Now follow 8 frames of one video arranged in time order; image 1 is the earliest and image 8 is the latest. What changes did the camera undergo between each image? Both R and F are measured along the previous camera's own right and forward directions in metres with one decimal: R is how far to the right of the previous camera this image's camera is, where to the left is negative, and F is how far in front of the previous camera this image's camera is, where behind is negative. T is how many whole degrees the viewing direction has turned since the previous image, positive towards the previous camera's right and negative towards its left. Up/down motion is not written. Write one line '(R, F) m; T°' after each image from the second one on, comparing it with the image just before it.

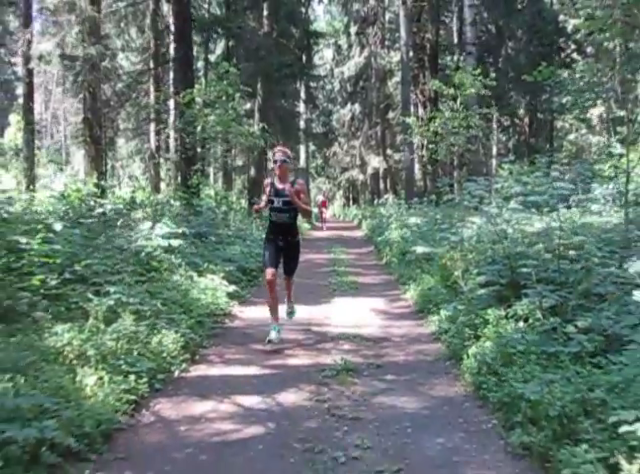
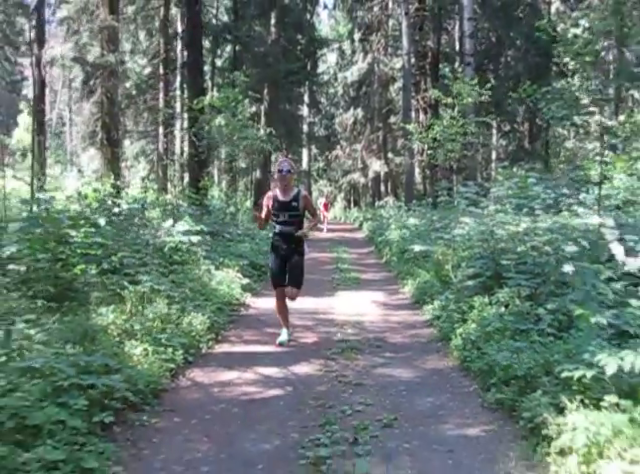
(-0.1, -1.0) m; 0°
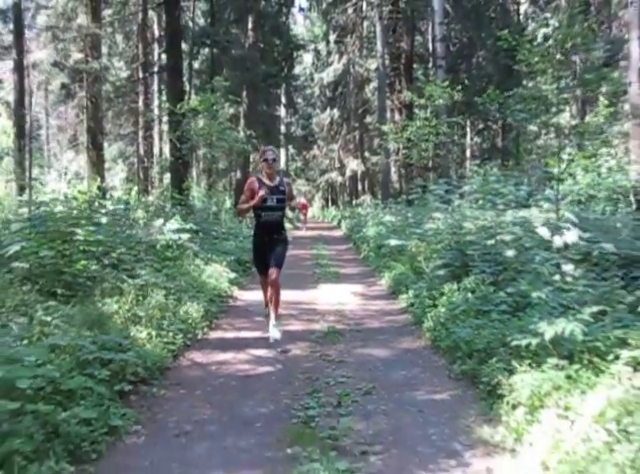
(-0.1, -0.8) m; +2°
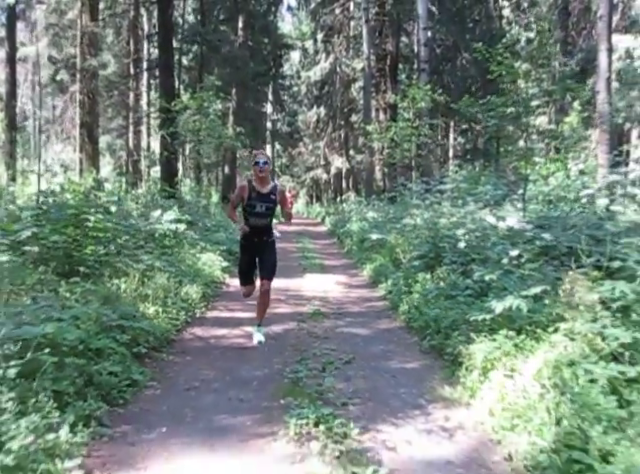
(-0.1, -0.9) m; +1°
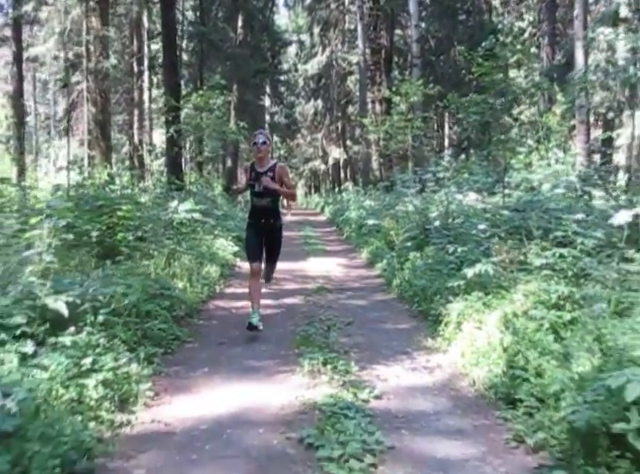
(-0.1, -1.3) m; 0°
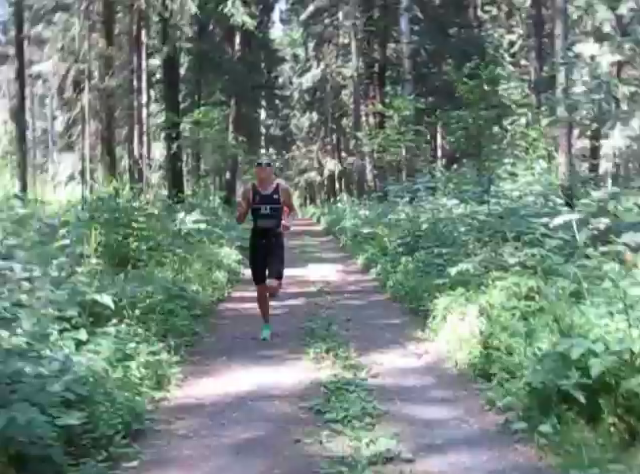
(-0.1, -0.9) m; 0°
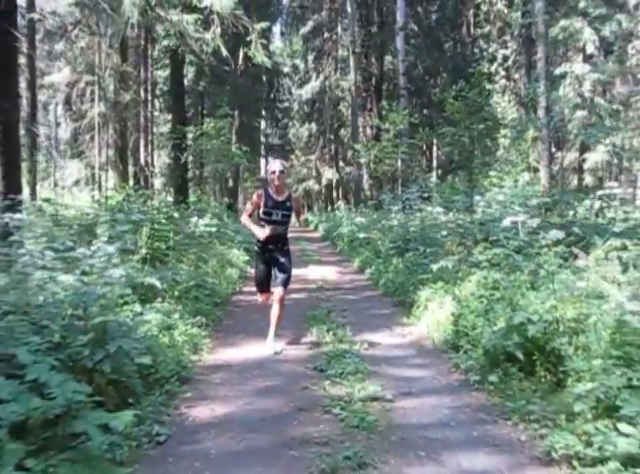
(-0.1, -1.5) m; 0°
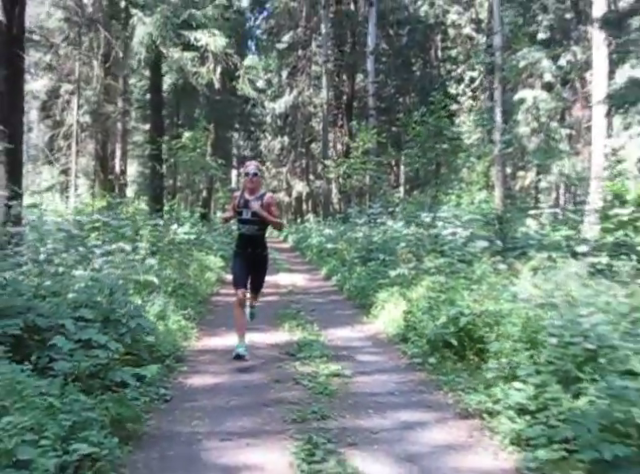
(-0.1, -1.4) m; +3°
